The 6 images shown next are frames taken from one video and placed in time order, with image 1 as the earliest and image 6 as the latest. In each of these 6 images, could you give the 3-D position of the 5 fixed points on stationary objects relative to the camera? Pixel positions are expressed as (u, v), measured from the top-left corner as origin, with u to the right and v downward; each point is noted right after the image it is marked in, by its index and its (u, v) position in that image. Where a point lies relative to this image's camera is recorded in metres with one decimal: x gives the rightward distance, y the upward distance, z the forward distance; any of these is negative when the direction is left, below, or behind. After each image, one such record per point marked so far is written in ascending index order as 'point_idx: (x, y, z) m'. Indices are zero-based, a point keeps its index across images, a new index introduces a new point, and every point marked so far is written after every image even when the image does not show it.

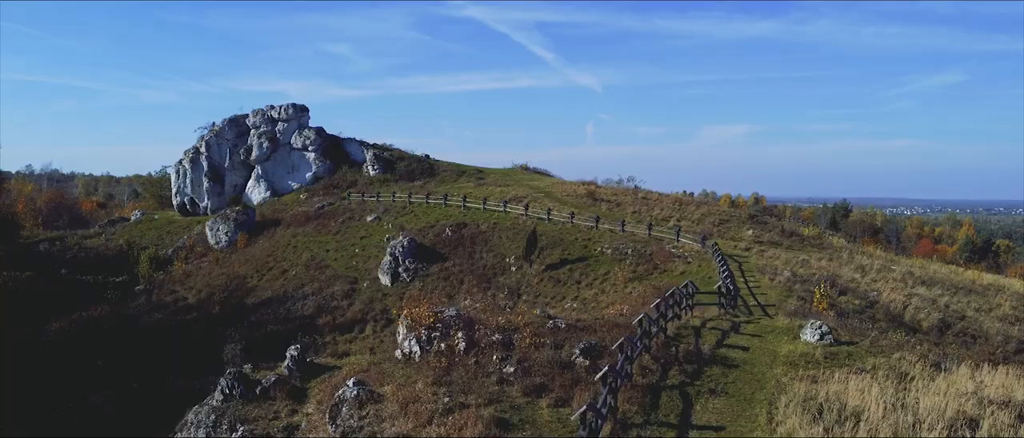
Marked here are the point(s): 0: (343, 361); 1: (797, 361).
0: (-3.8, -3.2, +13.9) m
1: (+5.4, -2.7, +11.8) m
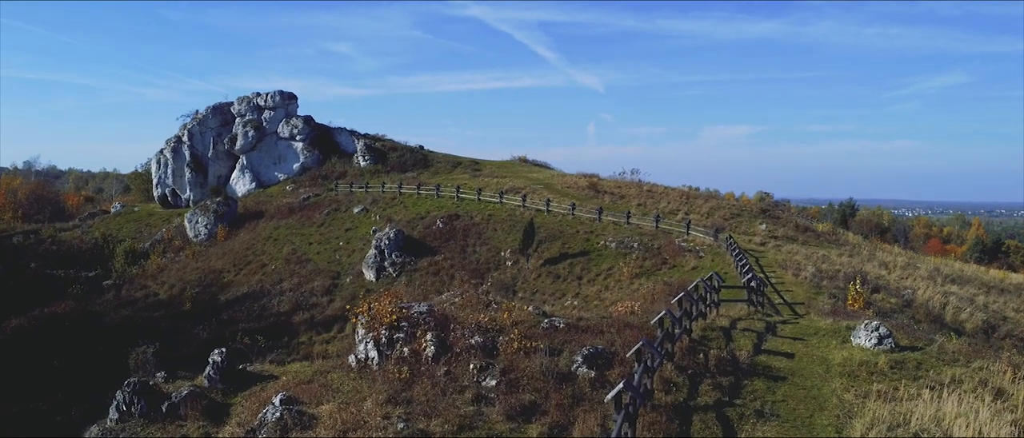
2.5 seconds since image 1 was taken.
0: (-4.0, -2.7, +11.4) m
1: (+5.2, -2.3, +9.3) m
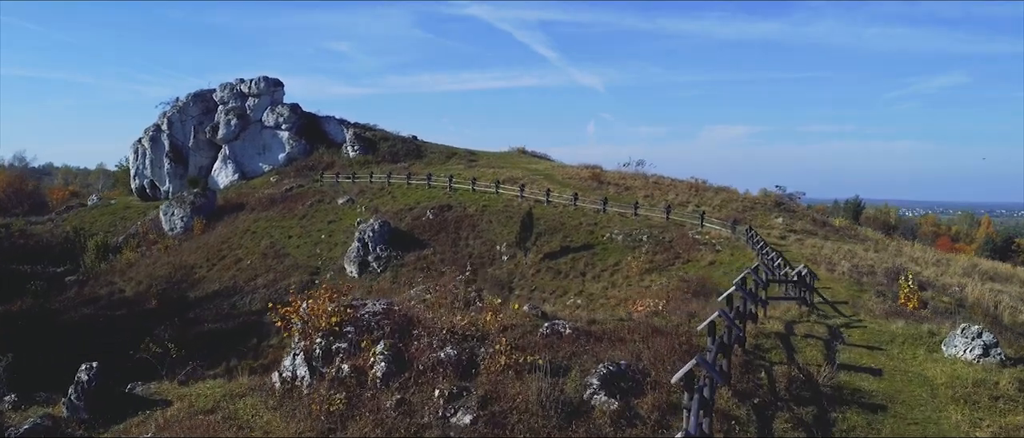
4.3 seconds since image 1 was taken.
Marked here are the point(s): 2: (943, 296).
0: (-4.1, -2.4, +8.8) m
1: (+5.0, -1.9, +6.7) m
2: (+12.3, -2.2, +17.8) m
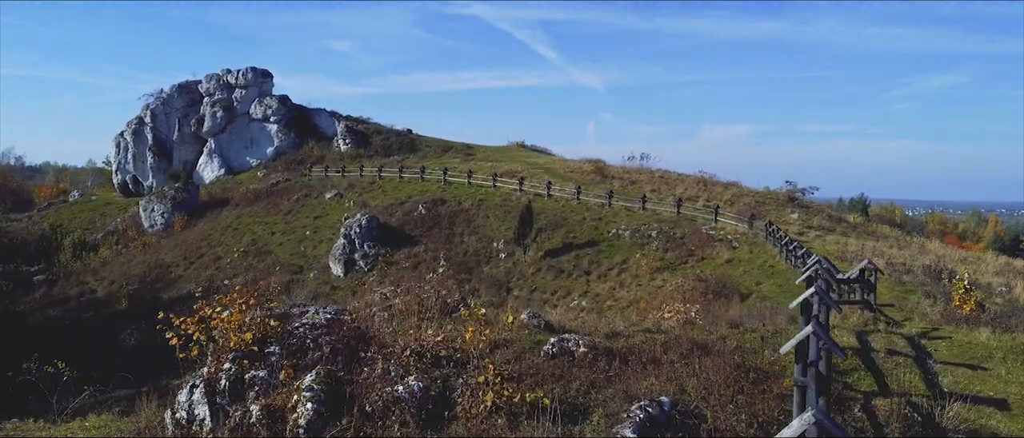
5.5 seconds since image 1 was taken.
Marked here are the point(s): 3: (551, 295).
0: (-4.2, -2.2, +6.9) m
1: (+5.0, -1.7, +4.8) m
2: (+12.2, -2.0, +15.9) m
3: (+1.2, -2.4, +19.7) m
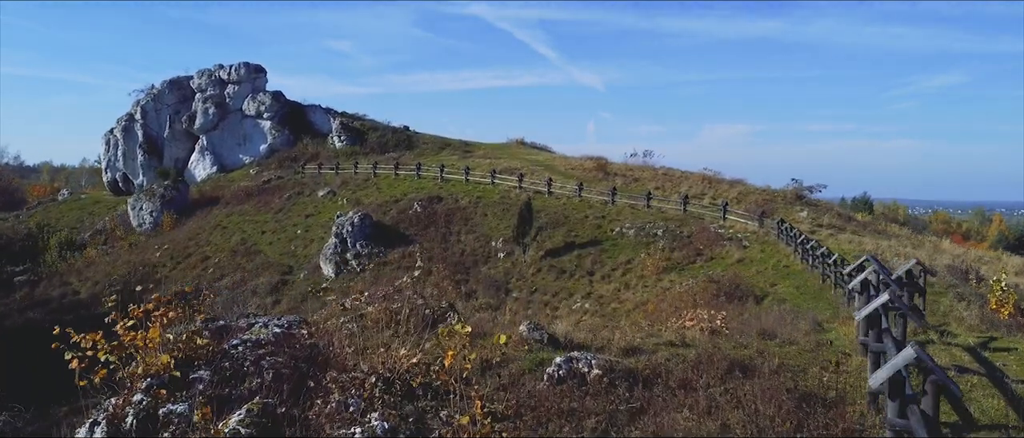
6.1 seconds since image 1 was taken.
0: (-4.2, -2.1, +5.8) m
1: (+5.0, -1.7, +3.7) m
2: (+12.2, -1.9, +14.8) m
3: (+1.2, -2.3, +18.6) m
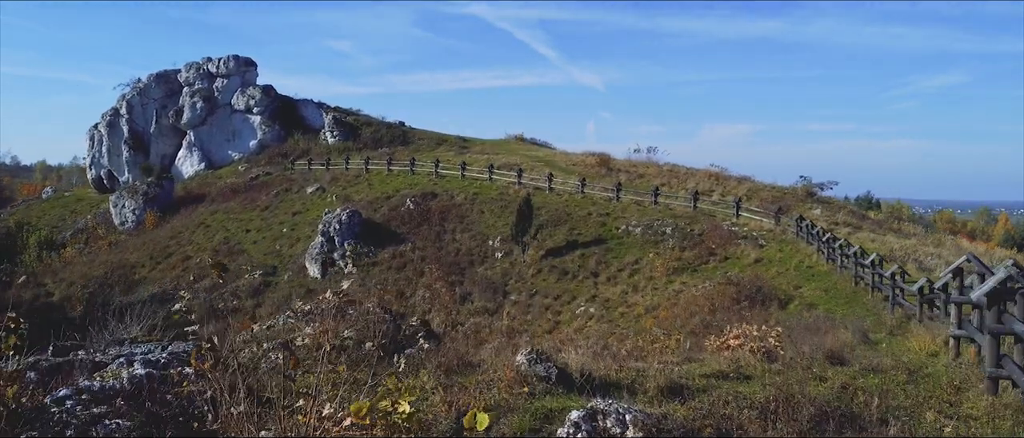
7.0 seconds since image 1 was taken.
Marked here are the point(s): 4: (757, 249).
0: (-4.3, -2.0, +4.3) m
1: (+4.9, -1.6, +2.2) m
2: (+12.1, -1.8, +13.4) m
3: (+1.2, -2.2, +17.1) m
4: (+7.1, -0.9, +18.0) m
